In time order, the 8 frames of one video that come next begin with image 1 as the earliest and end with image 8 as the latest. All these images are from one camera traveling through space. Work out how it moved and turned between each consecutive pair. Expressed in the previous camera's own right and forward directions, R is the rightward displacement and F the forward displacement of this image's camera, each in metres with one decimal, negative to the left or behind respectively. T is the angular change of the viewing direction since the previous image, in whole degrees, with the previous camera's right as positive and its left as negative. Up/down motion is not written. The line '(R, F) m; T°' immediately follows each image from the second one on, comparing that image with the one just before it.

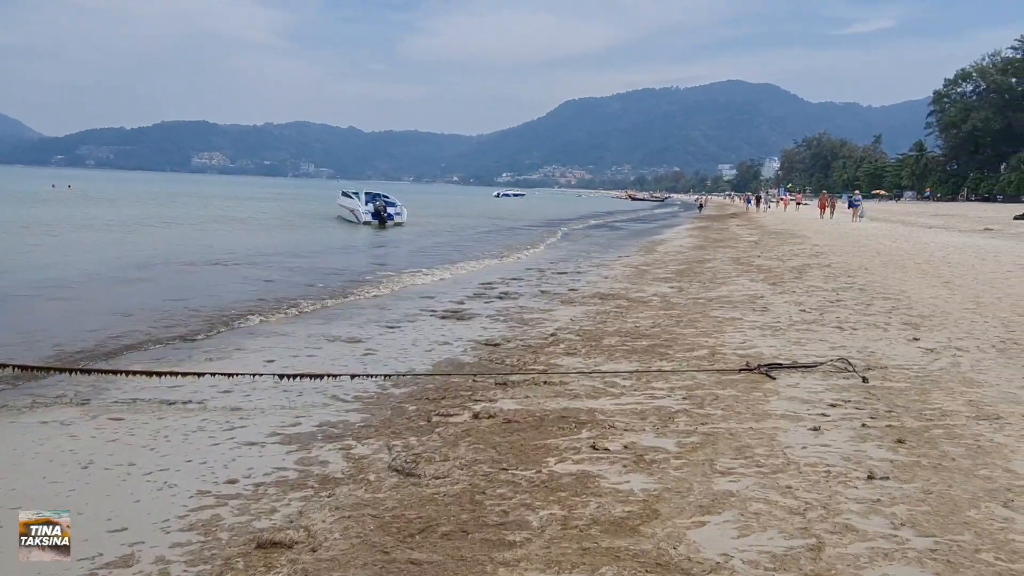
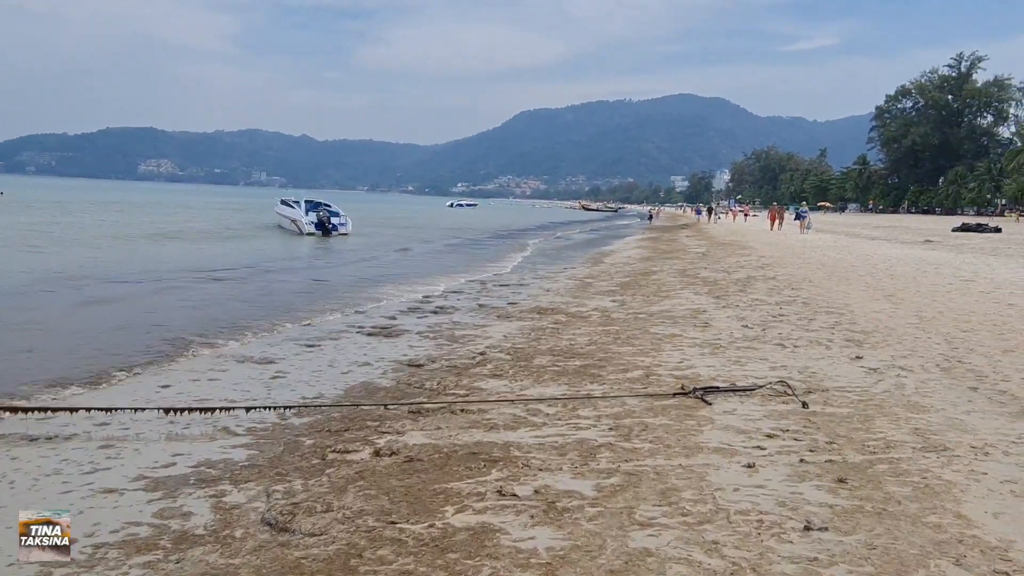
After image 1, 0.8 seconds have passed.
(+0.4, +0.6) m; +3°
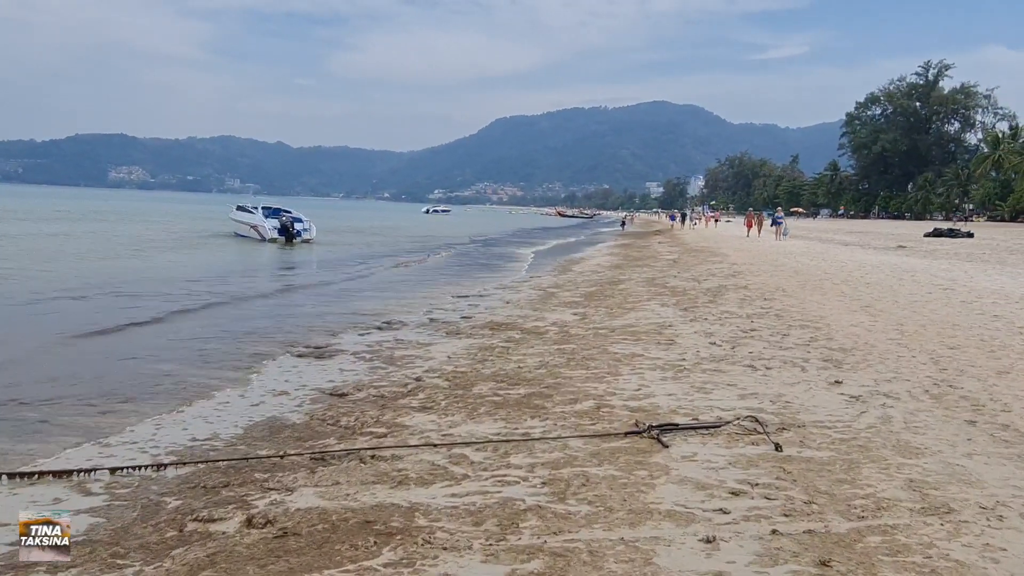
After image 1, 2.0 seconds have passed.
(+0.4, +1.1) m; +2°
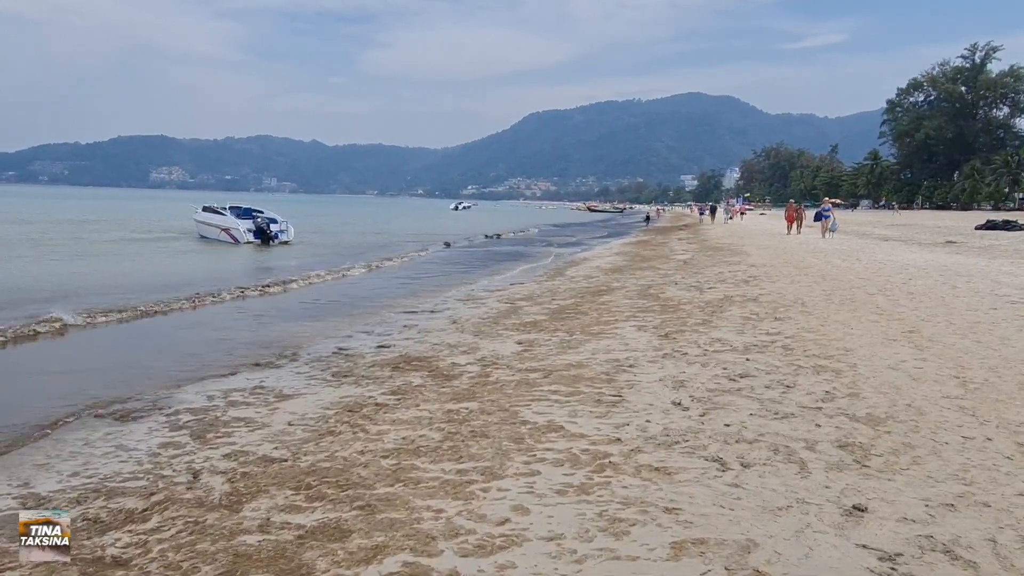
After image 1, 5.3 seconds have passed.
(+1.5, +3.2) m; -3°
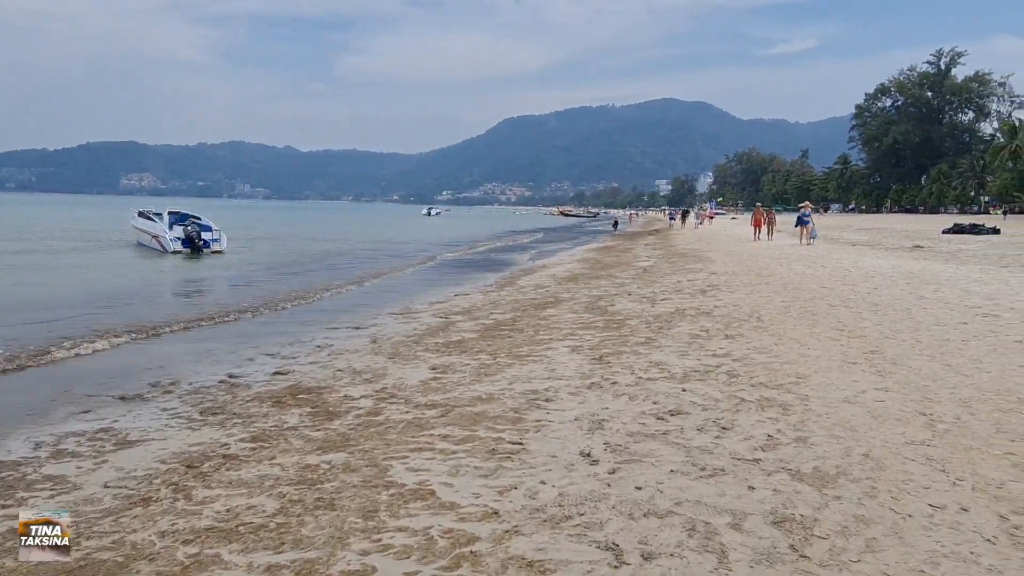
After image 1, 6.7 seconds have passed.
(+0.8, +1.2) m; +2°
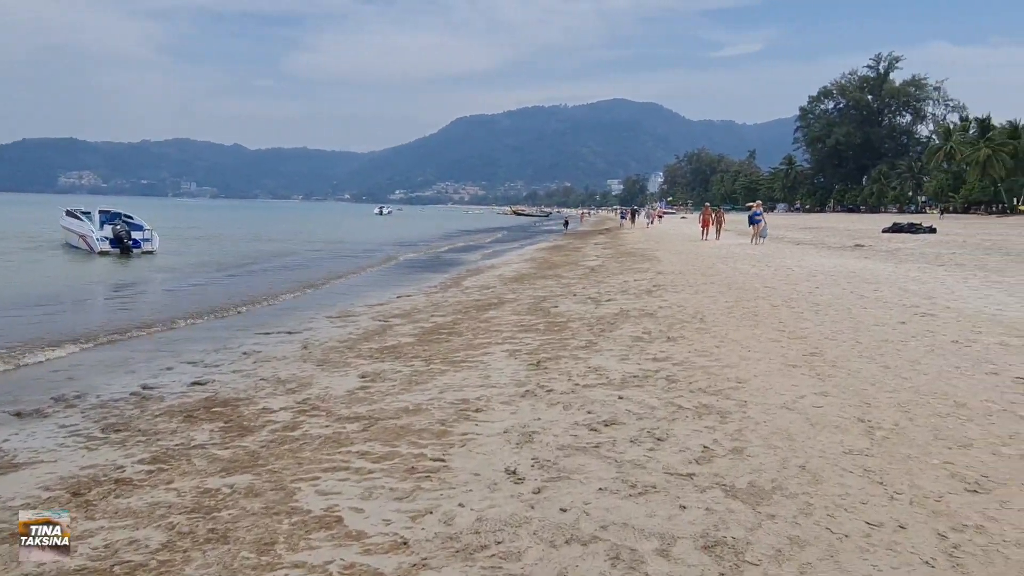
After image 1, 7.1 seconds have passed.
(+0.2, +0.4) m; +4°
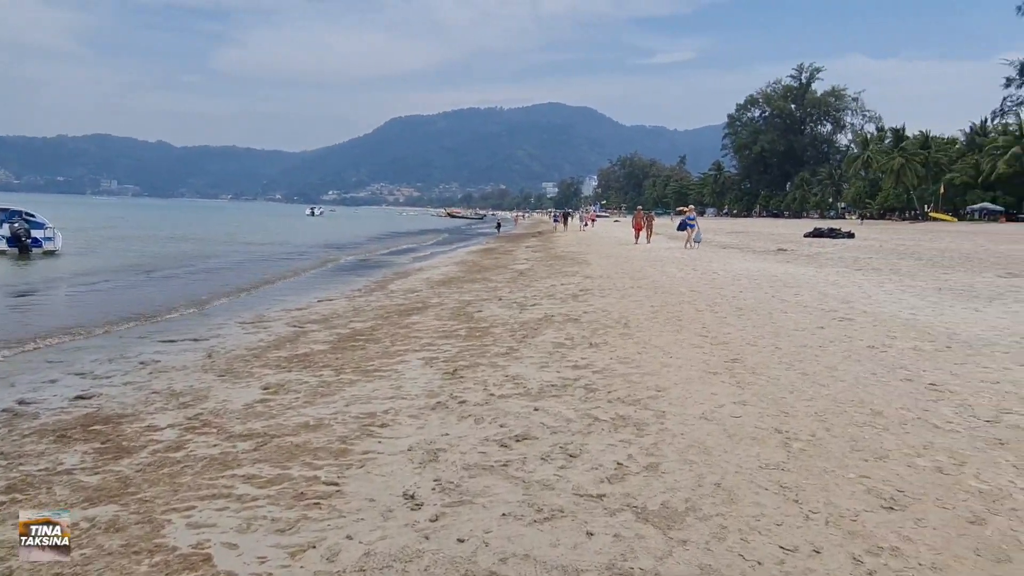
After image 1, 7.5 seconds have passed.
(+0.2, +0.4) m; +5°
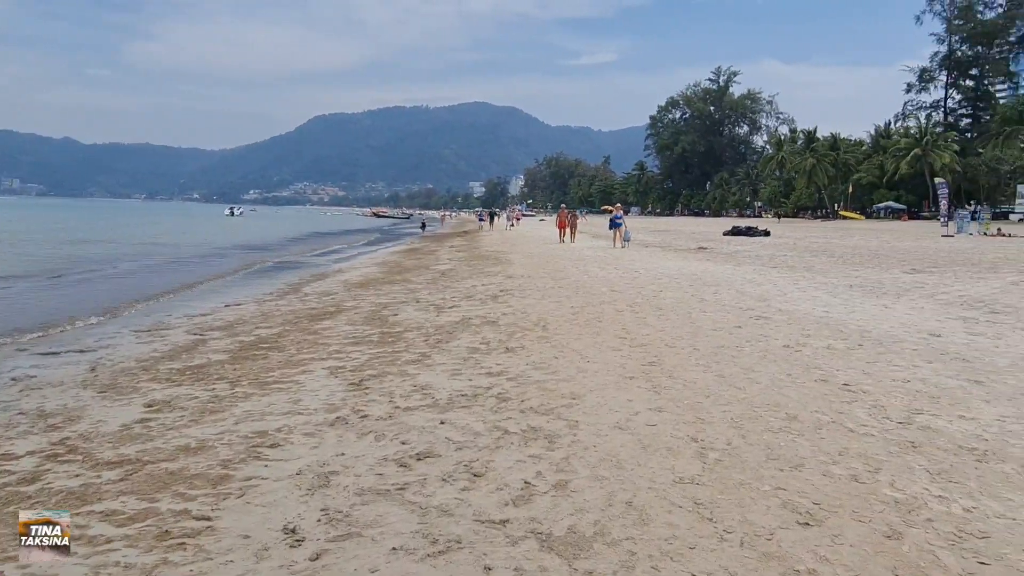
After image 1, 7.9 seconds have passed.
(+0.2, +0.4) m; +5°
